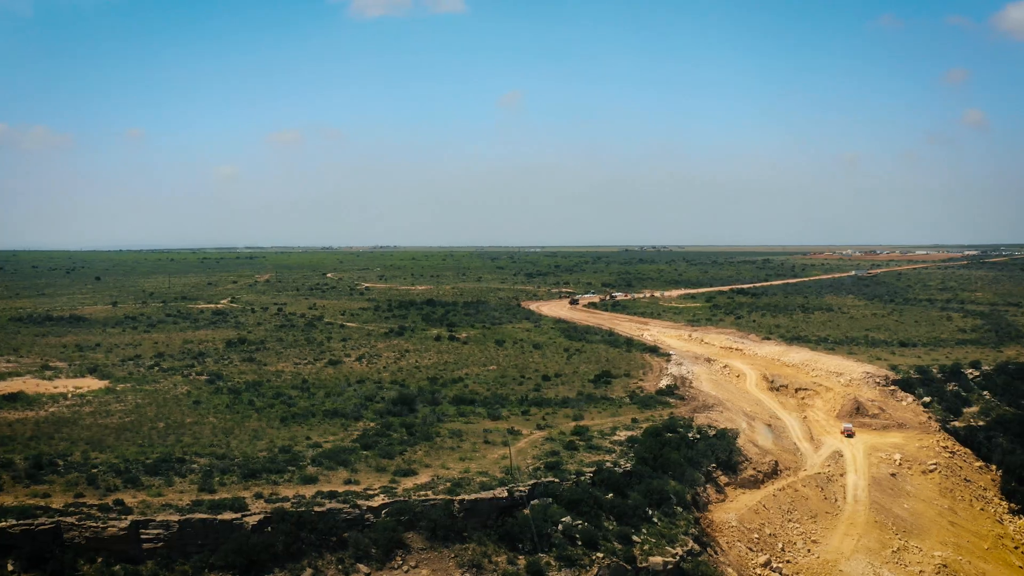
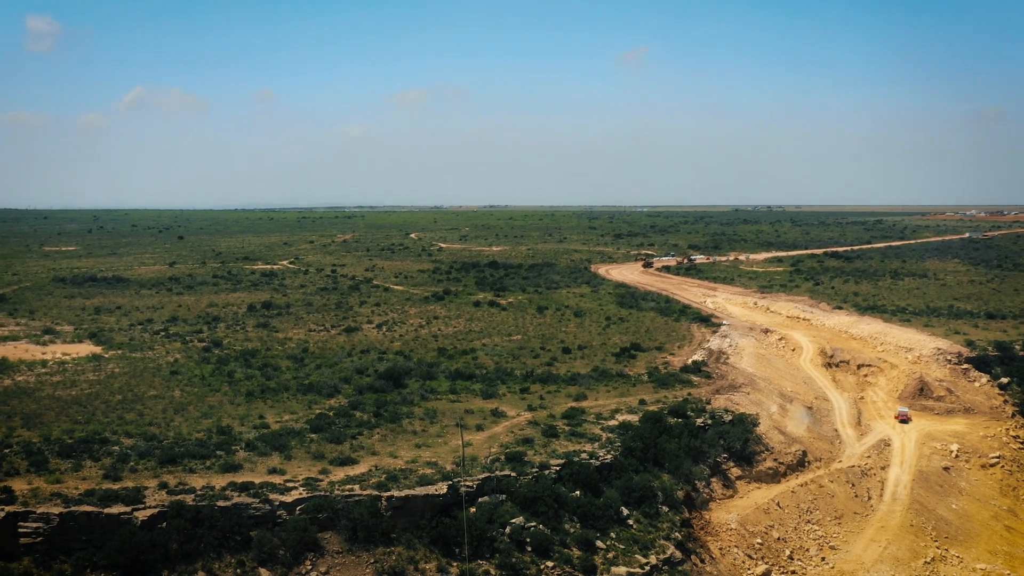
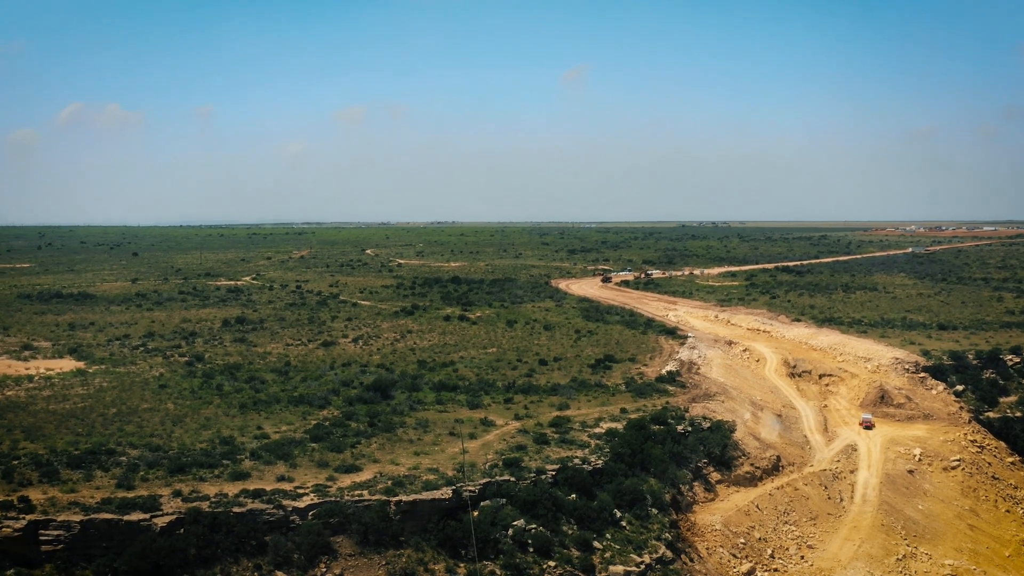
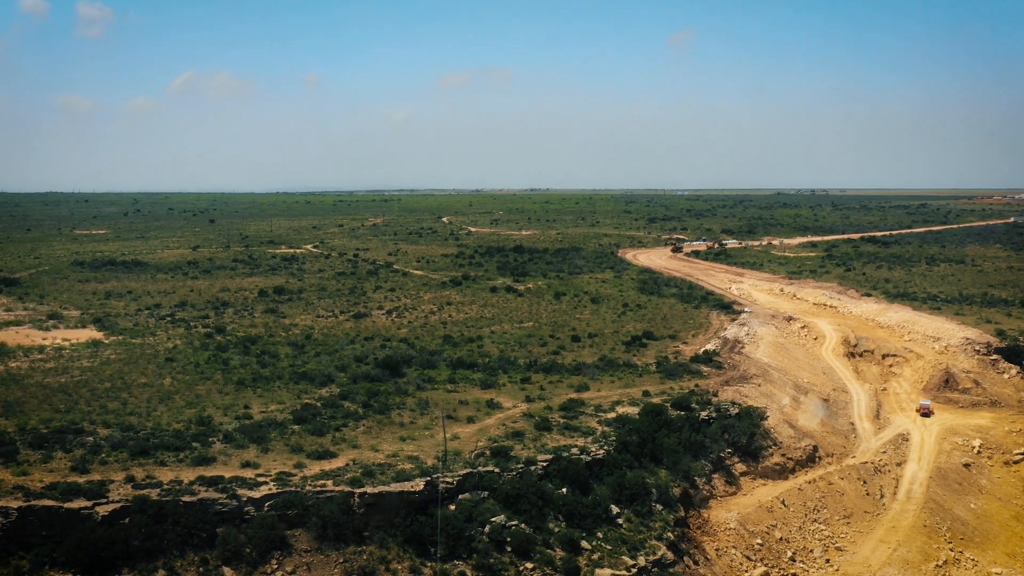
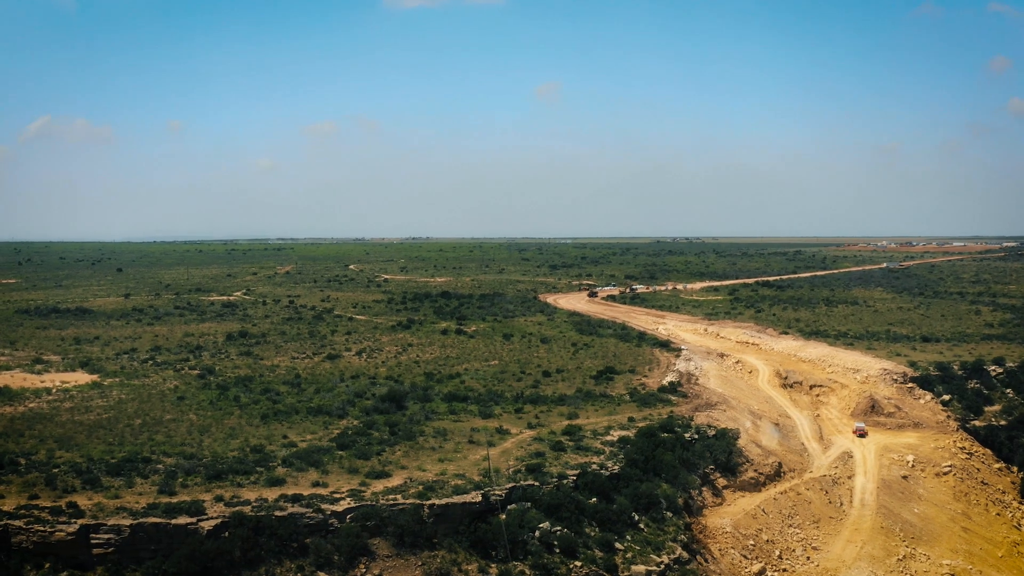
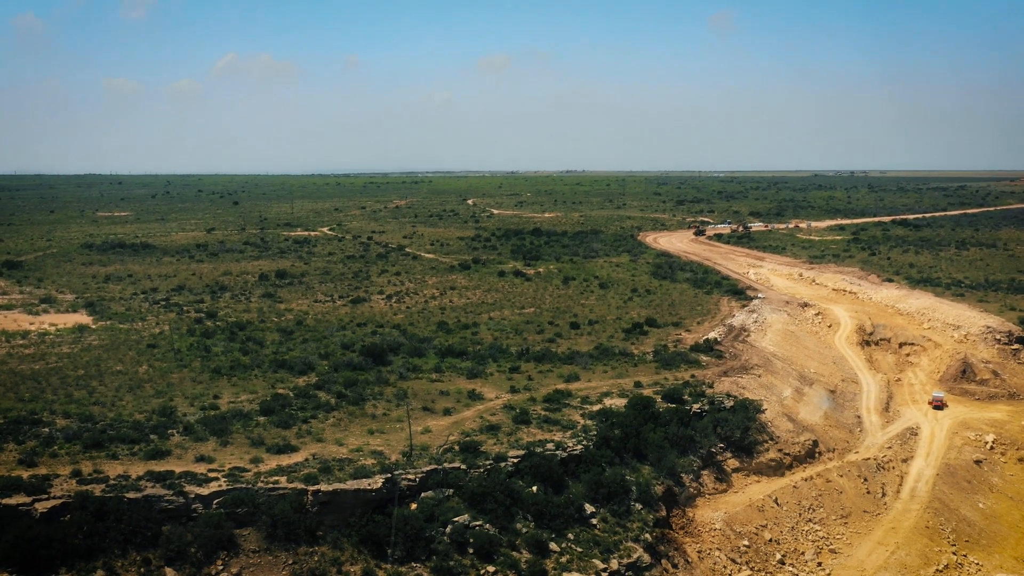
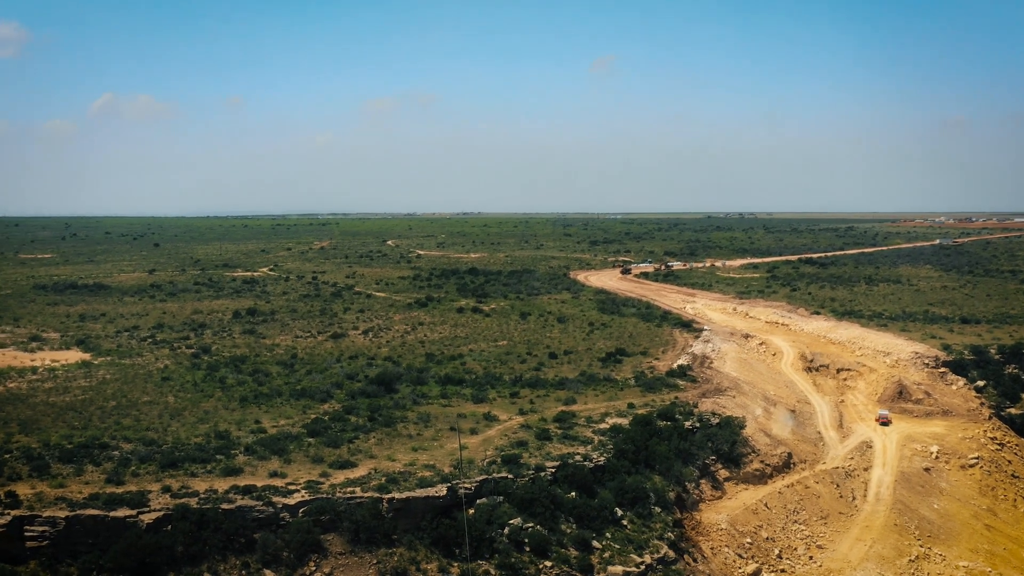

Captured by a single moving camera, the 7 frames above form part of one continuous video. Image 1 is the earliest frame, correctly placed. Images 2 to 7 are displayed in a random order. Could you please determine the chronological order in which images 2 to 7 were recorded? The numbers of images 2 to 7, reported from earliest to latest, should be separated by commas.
5, 3, 7, 2, 4, 6
